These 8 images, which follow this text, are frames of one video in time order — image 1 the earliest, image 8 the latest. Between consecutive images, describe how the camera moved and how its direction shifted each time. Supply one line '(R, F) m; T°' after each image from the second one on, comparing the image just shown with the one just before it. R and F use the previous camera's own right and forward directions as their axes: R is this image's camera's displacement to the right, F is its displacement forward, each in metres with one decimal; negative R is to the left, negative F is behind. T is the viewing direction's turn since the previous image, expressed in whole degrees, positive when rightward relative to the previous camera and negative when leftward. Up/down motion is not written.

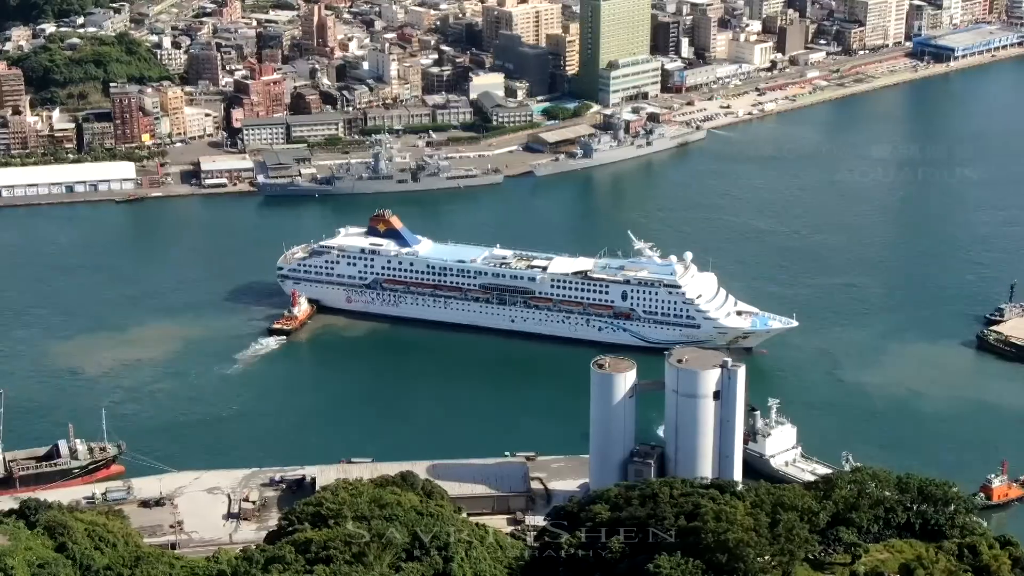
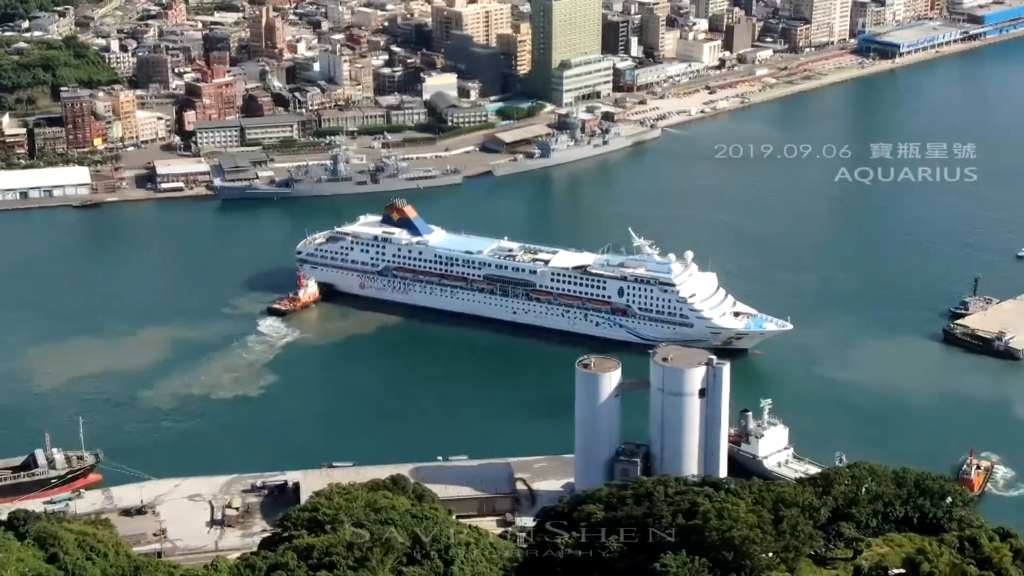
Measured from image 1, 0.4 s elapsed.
(-0.2, 0.0) m; +2°
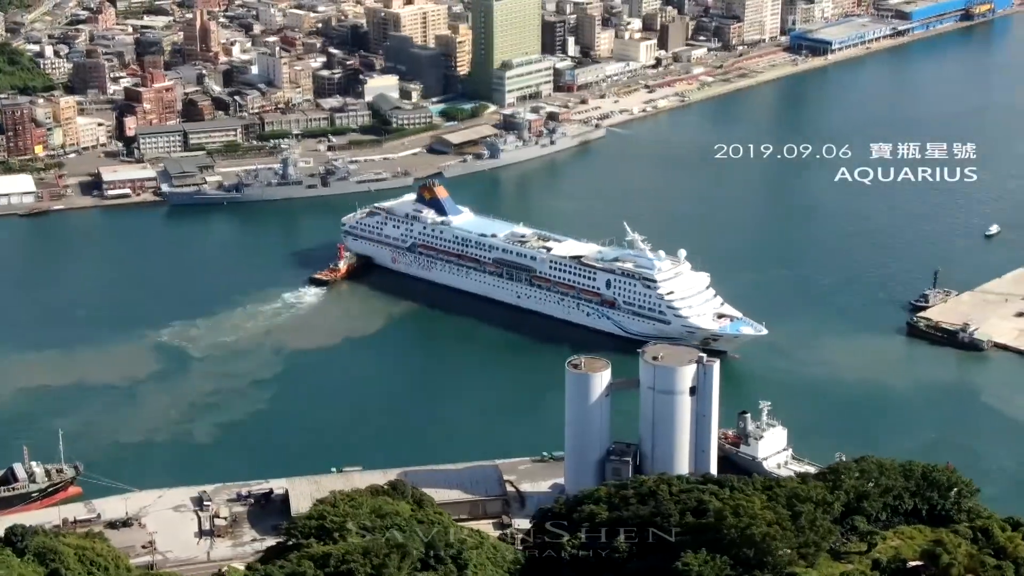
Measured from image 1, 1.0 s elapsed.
(-0.4, 0.0) m; +3°
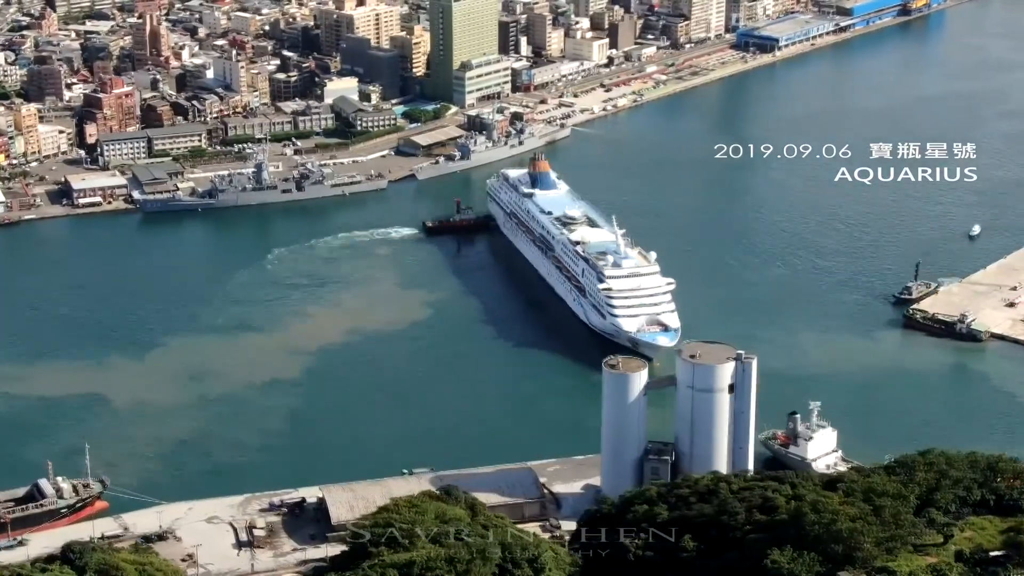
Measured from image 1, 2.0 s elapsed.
(-0.6, +0.1) m; +3°
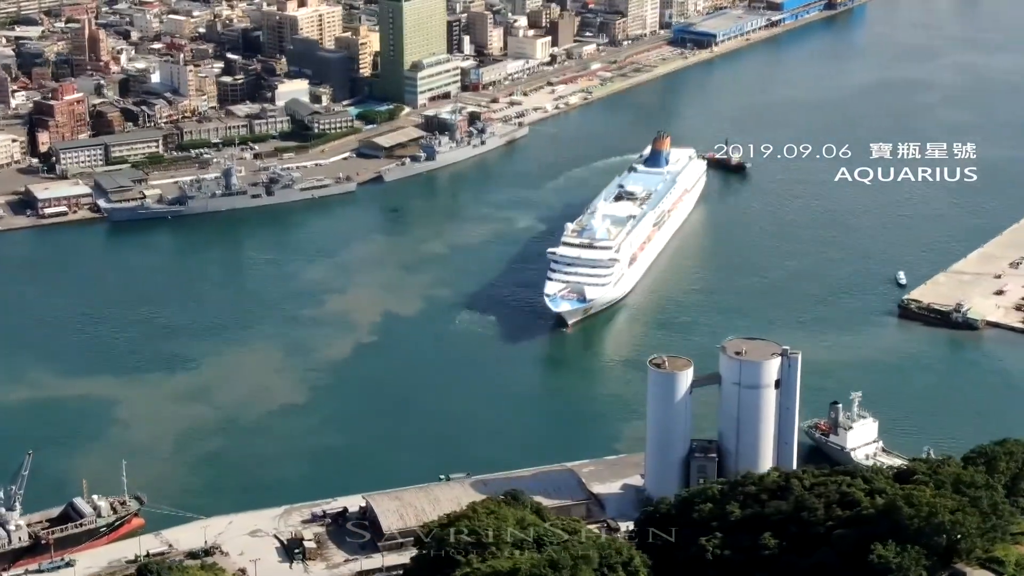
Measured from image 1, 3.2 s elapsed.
(-0.7, +0.1) m; +4°
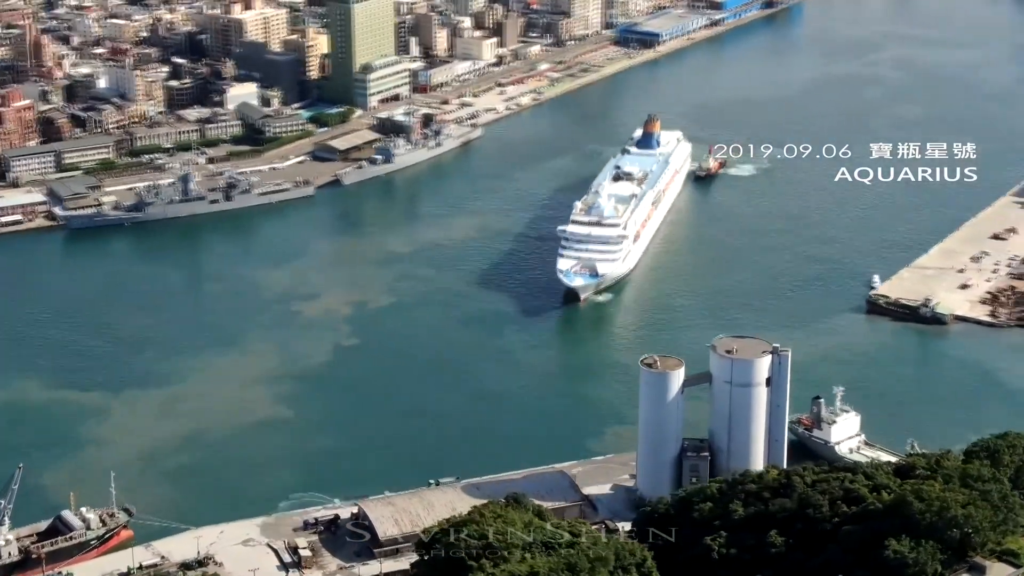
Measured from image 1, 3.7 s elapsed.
(-0.3, 0.0) m; +3°
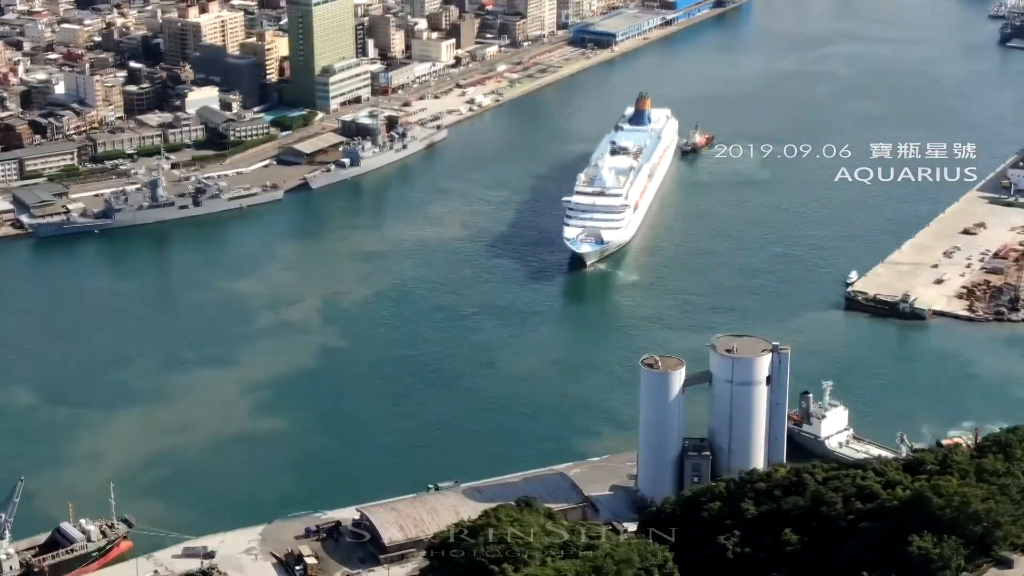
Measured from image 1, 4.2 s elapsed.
(-0.3, 0.0) m; +2°
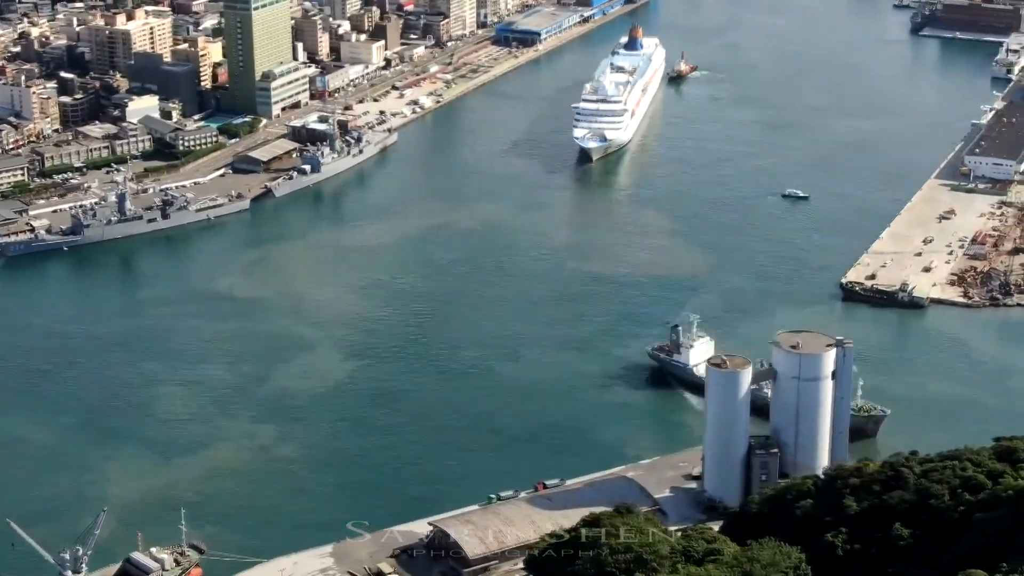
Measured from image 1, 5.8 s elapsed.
(-1.0, +0.1) m; +5°
